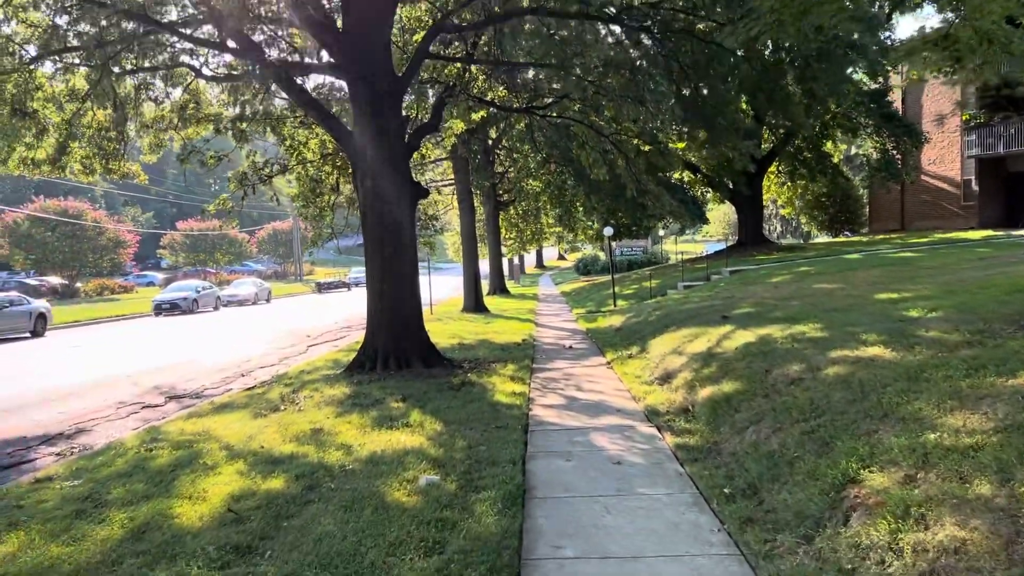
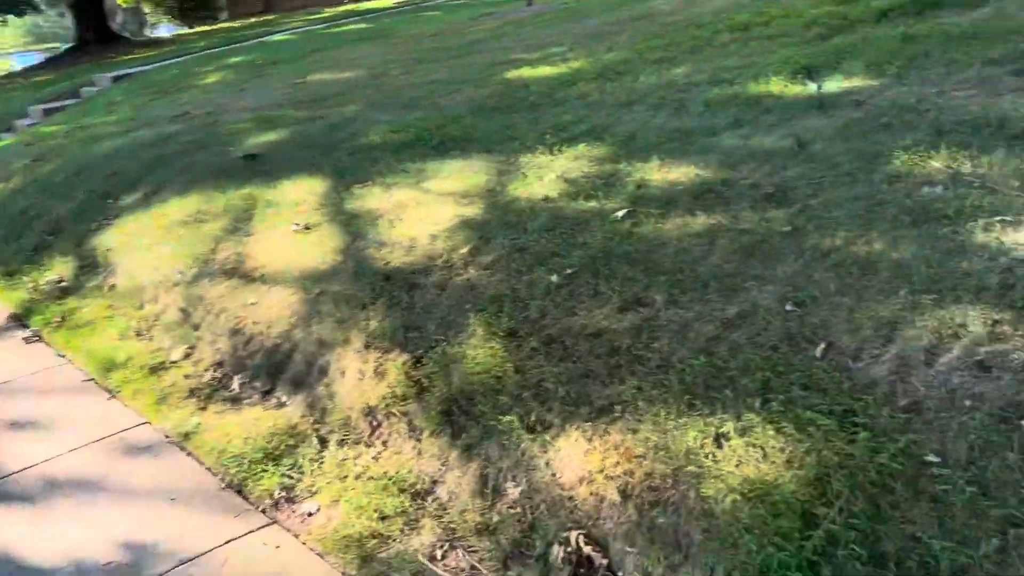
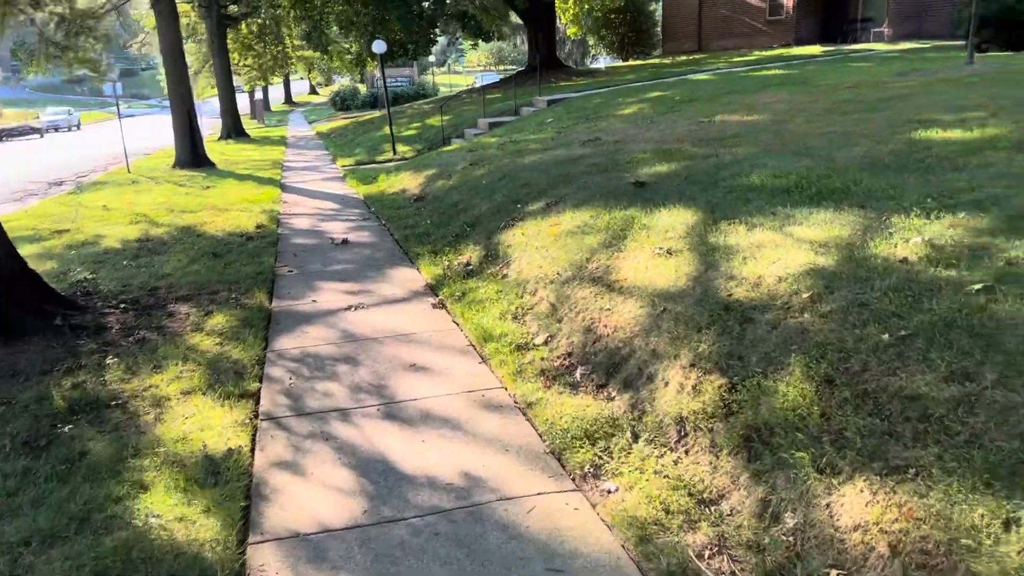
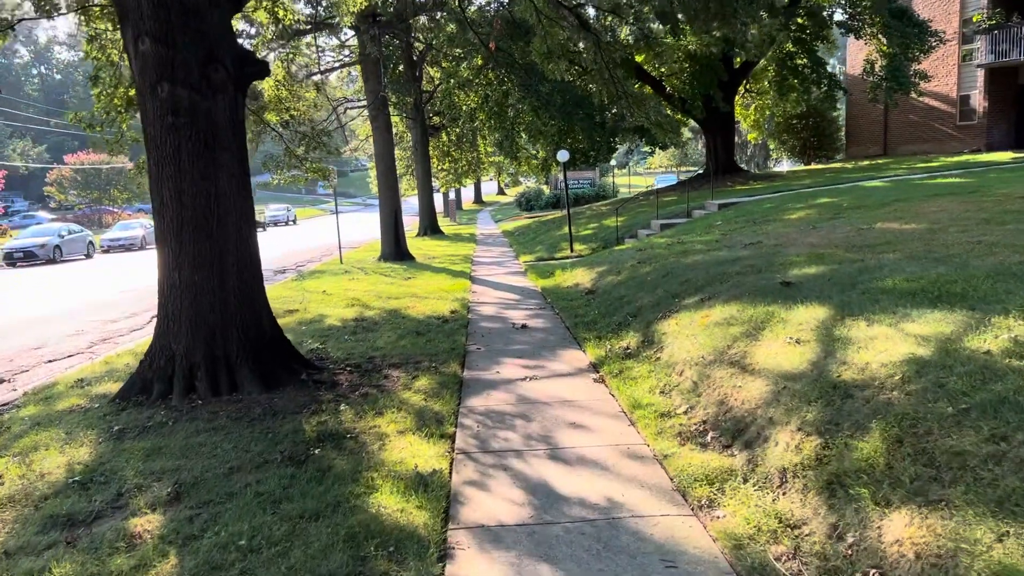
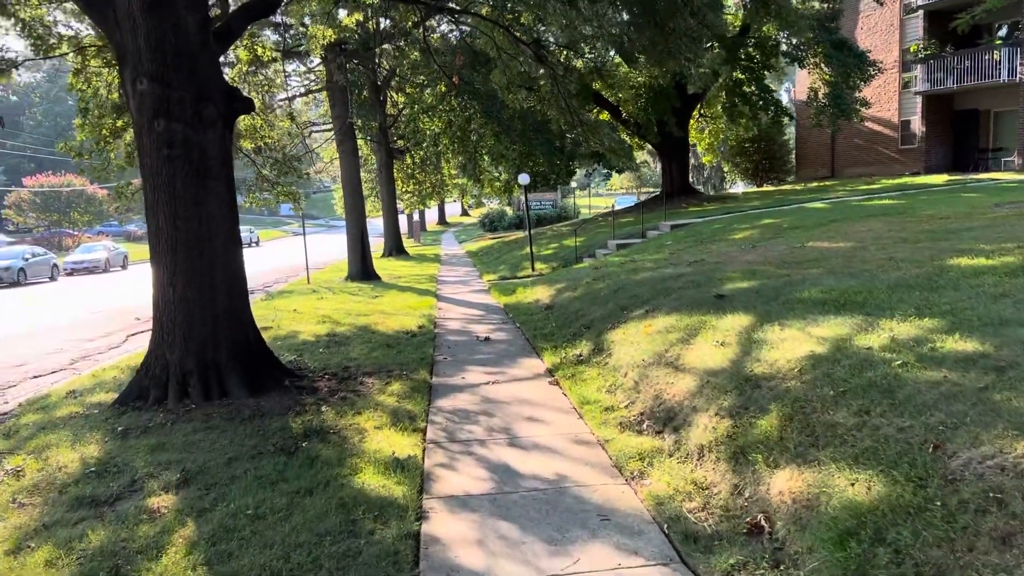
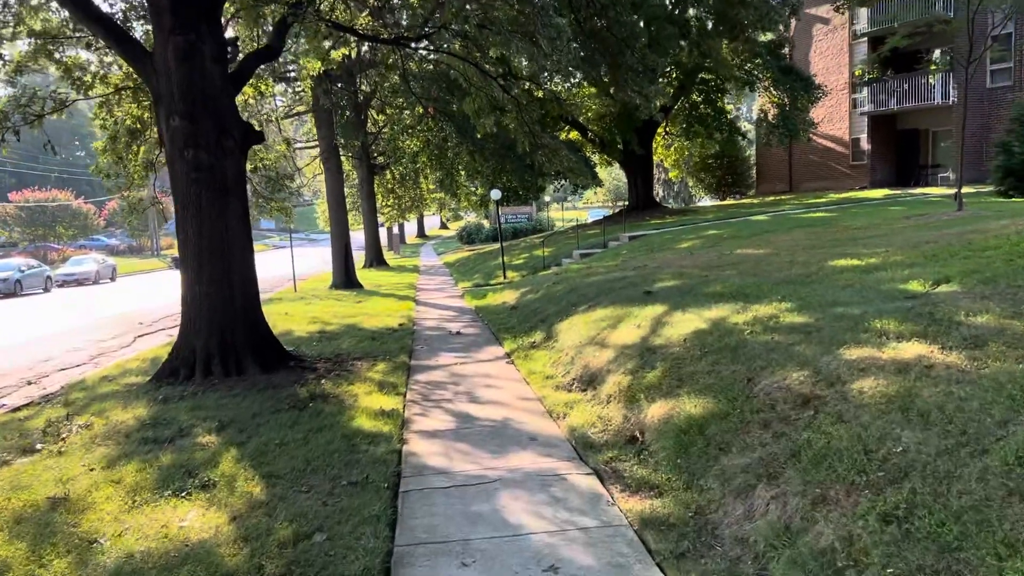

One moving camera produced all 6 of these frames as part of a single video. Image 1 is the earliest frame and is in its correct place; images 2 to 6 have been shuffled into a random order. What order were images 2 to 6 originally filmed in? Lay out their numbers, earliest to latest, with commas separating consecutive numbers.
6, 5, 4, 3, 2
